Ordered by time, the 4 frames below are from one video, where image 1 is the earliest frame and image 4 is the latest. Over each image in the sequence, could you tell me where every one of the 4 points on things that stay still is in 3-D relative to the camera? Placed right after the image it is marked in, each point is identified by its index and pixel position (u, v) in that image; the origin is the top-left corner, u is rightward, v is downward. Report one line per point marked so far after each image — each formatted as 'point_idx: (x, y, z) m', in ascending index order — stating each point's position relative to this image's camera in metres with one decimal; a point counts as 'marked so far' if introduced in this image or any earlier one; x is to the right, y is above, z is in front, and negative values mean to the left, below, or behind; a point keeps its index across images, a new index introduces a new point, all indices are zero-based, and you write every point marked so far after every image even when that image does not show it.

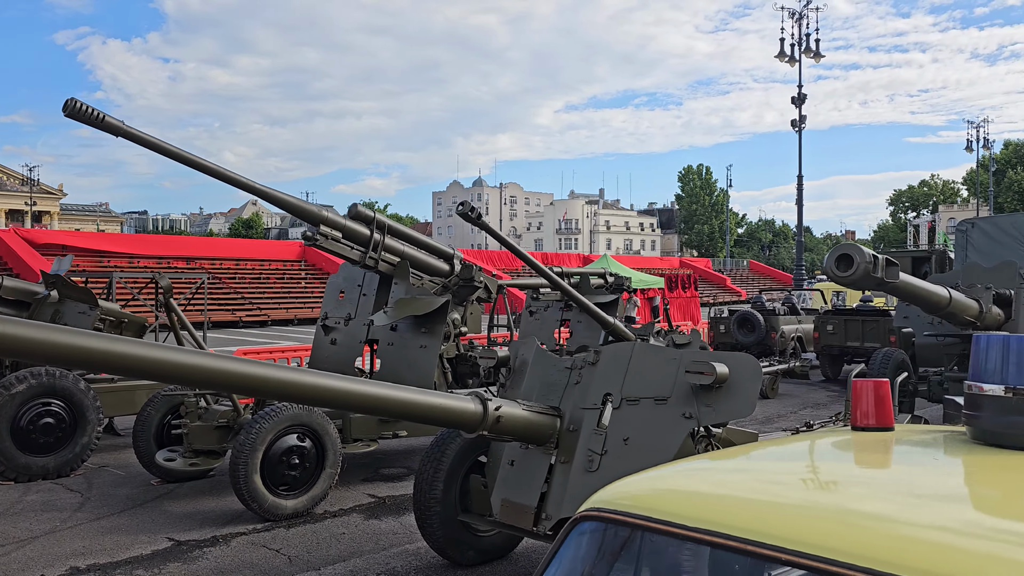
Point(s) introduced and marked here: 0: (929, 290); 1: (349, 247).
0: (+3.5, 0.0, +7.1) m
1: (-1.4, +0.4, +7.2) m
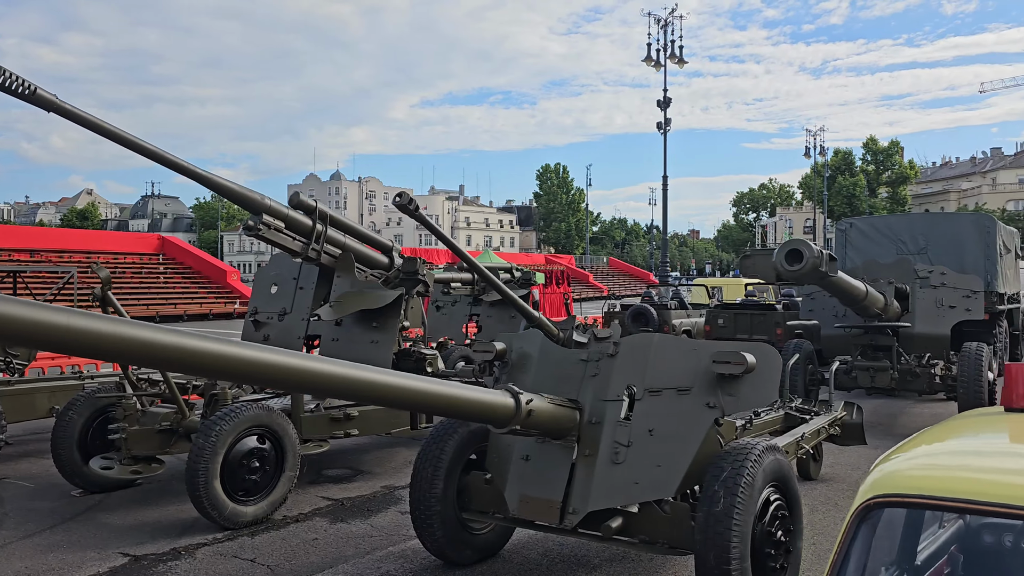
0: (+3.1, 0.0, +7.6) m
1: (-1.8, +0.4, +6.9) m
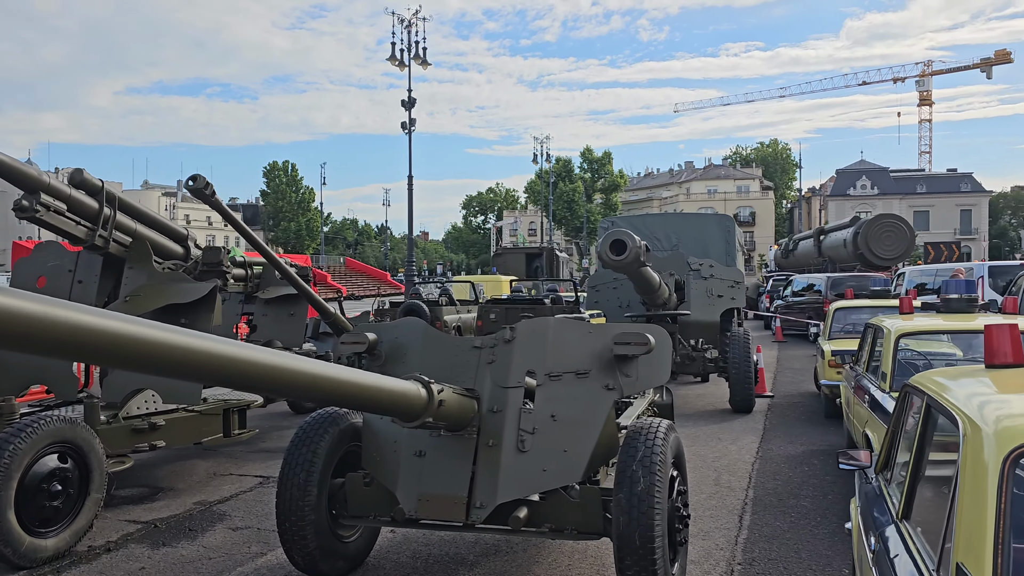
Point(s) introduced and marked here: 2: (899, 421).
0: (+1.3, +0.1, +8.1) m
1: (-3.0, +0.5, +5.9) m
2: (+1.4, -0.5, +2.9) m
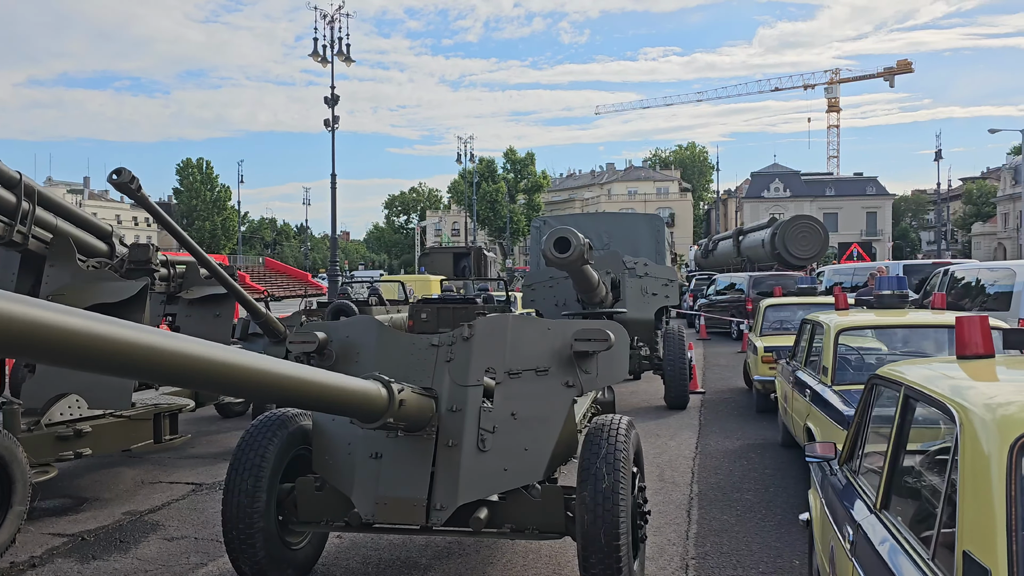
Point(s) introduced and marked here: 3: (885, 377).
0: (+0.8, +0.1, +8.2) m
1: (-3.4, +0.5, +5.5) m
2: (+1.3, -0.4, +3.0) m
3: (+1.2, -0.3, +2.8) m
